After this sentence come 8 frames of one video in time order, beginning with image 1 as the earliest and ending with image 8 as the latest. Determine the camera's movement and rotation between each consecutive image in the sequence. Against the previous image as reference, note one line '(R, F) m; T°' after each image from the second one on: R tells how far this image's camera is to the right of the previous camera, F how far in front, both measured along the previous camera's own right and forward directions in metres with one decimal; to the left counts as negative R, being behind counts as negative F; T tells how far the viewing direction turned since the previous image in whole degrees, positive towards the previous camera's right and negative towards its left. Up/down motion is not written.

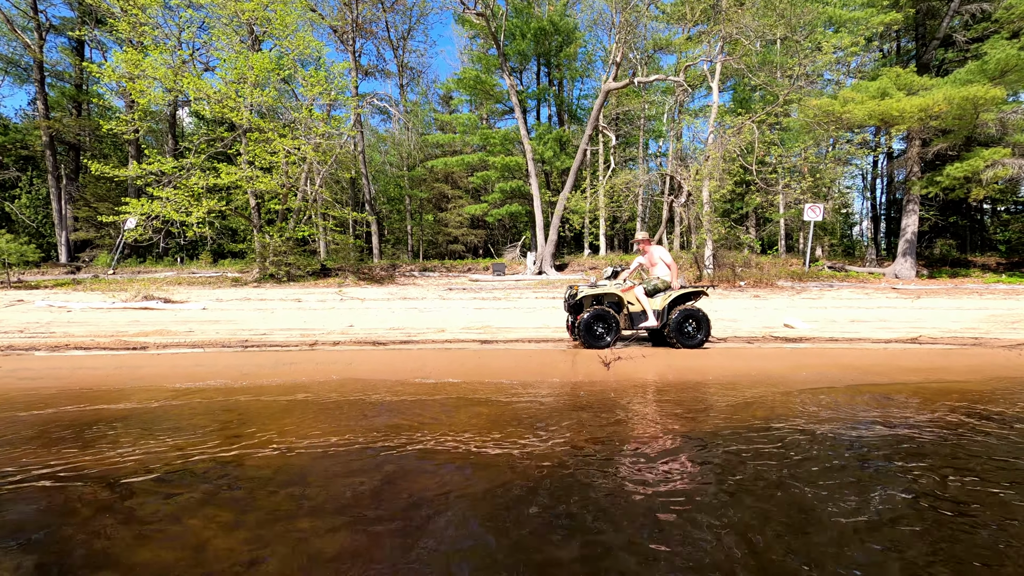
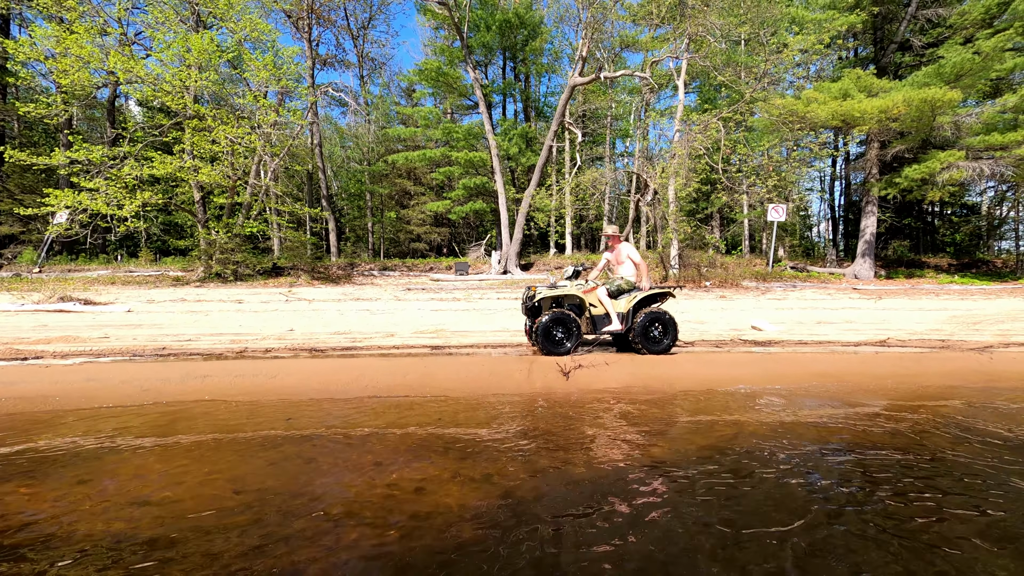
(+0.2, +0.5) m; +4°
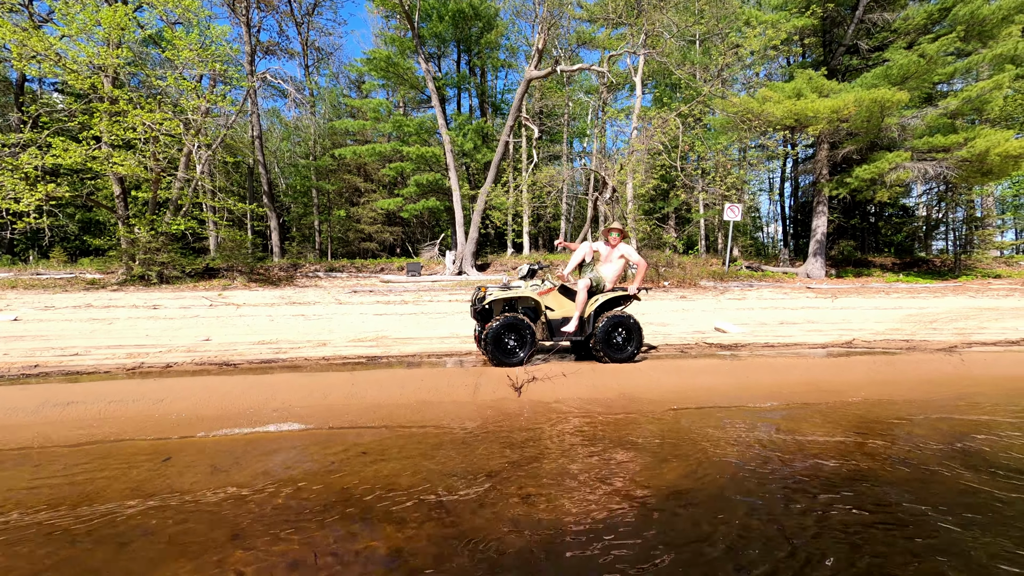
(+0.1, +0.6) m; +5°
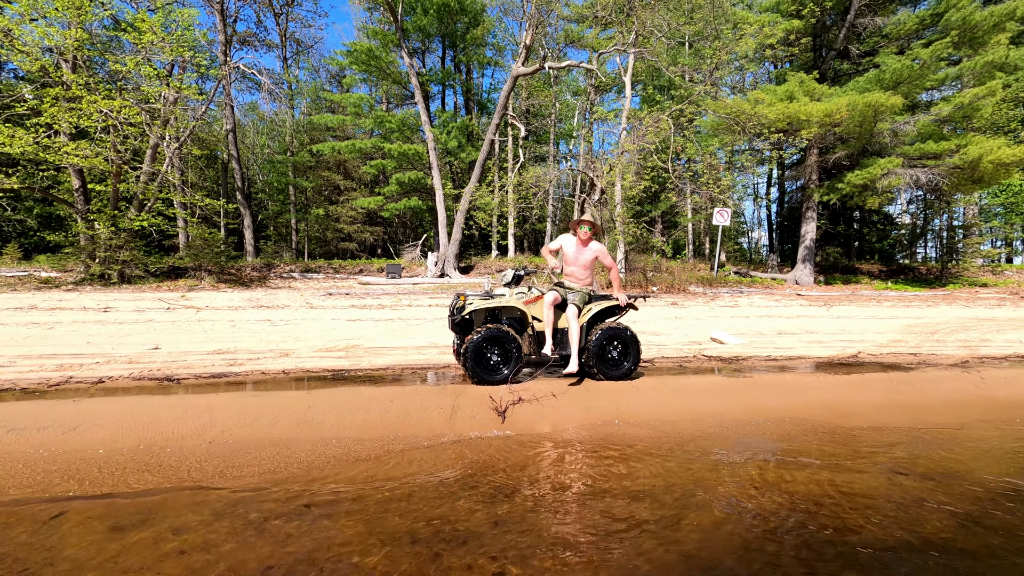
(0.0, +0.5) m; +2°
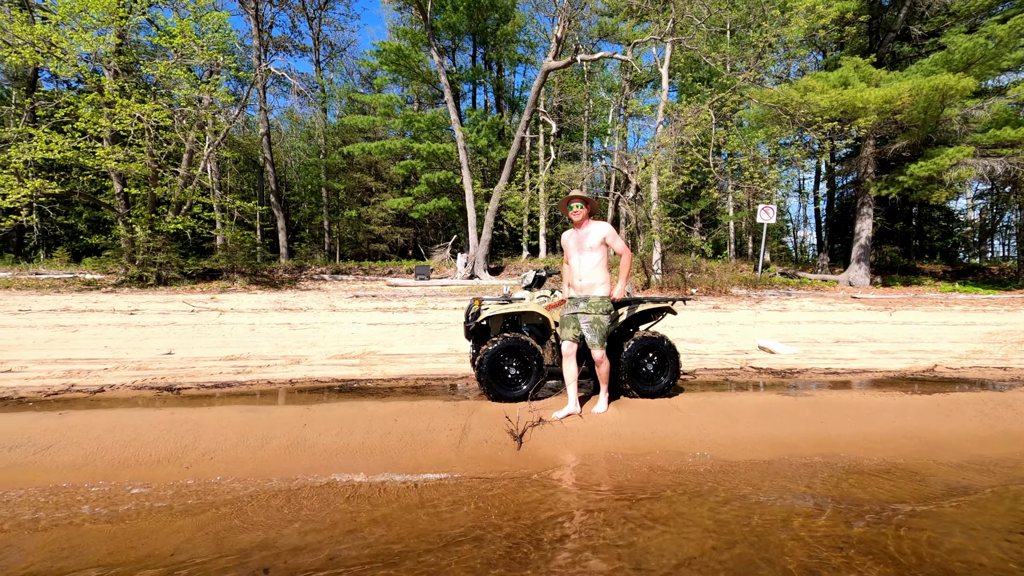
(+0.1, +0.4) m; -4°
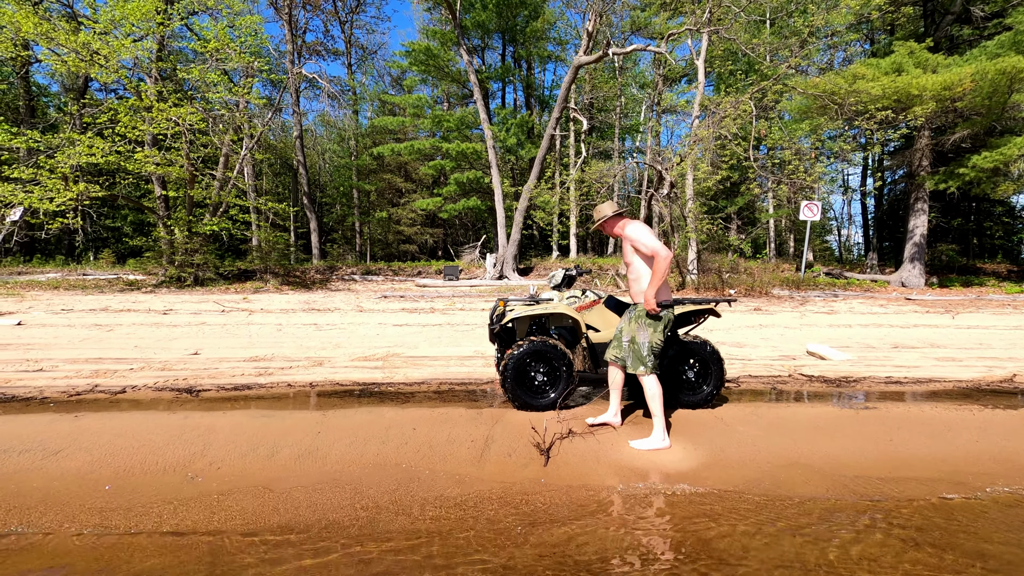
(0.0, +0.2) m; -4°
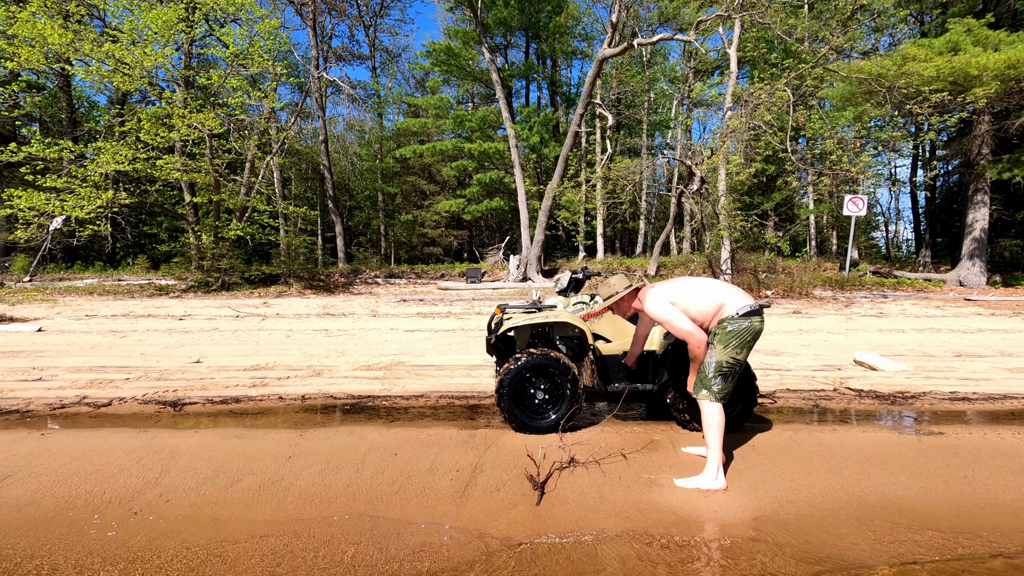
(+0.2, +0.4) m; -4°
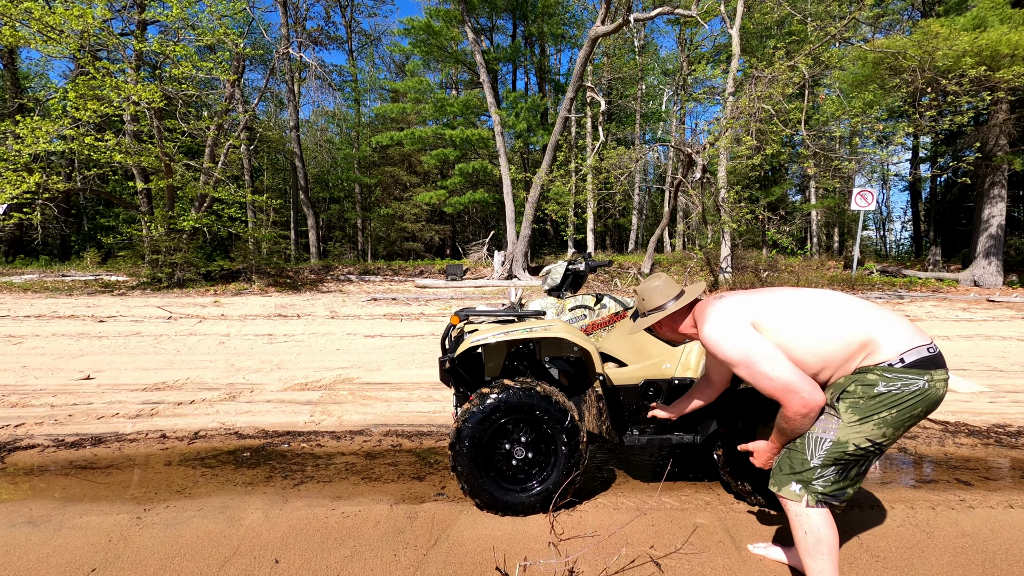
(+0.1, +1.0) m; +1°
